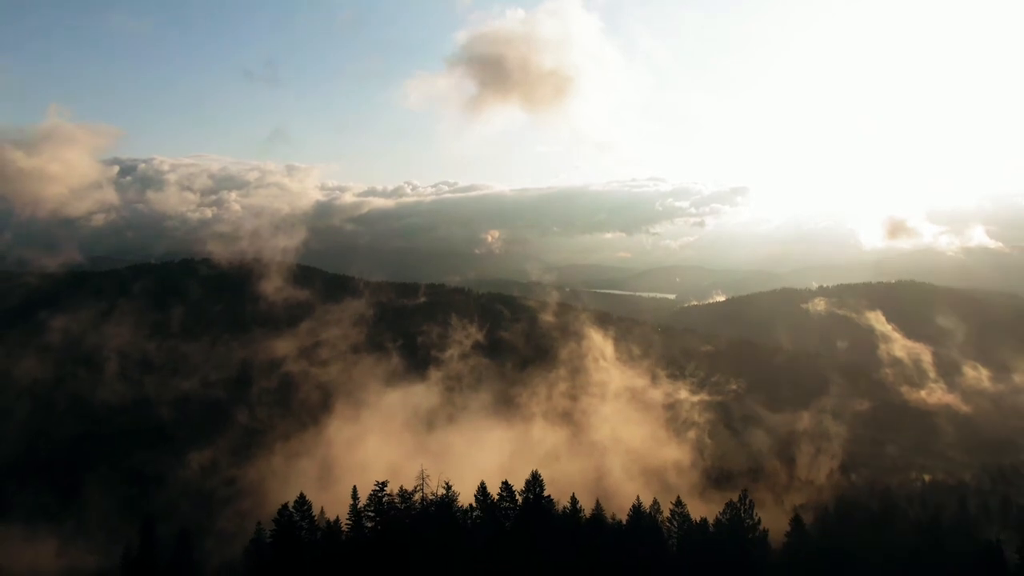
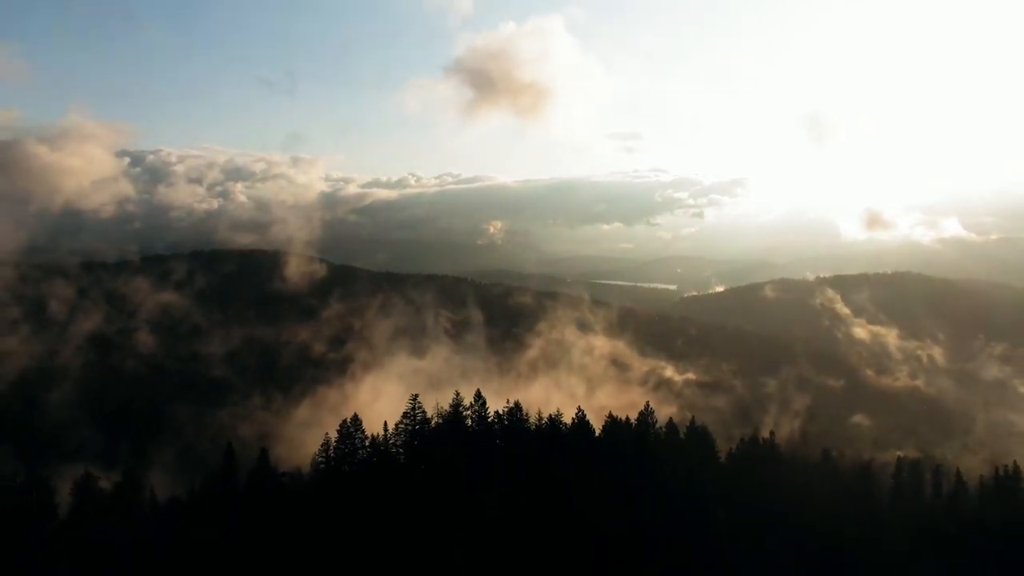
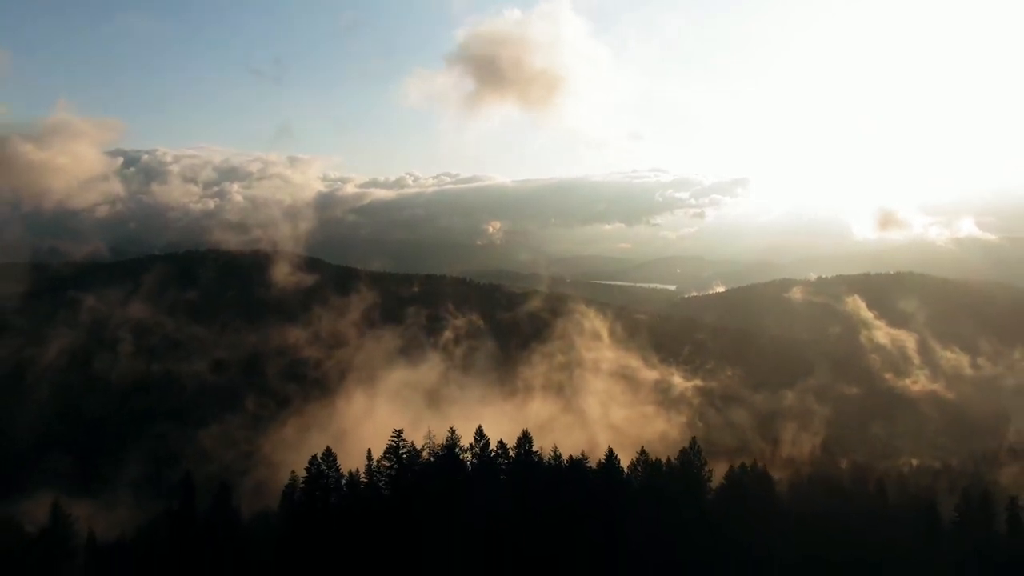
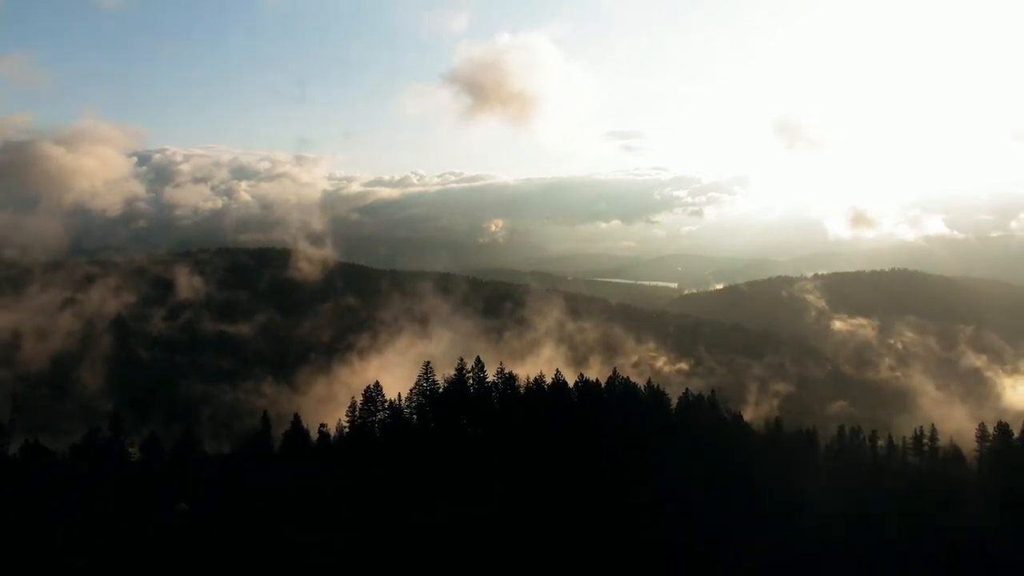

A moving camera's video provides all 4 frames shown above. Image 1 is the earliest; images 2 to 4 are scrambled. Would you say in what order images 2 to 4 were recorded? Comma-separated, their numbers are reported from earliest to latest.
3, 2, 4
